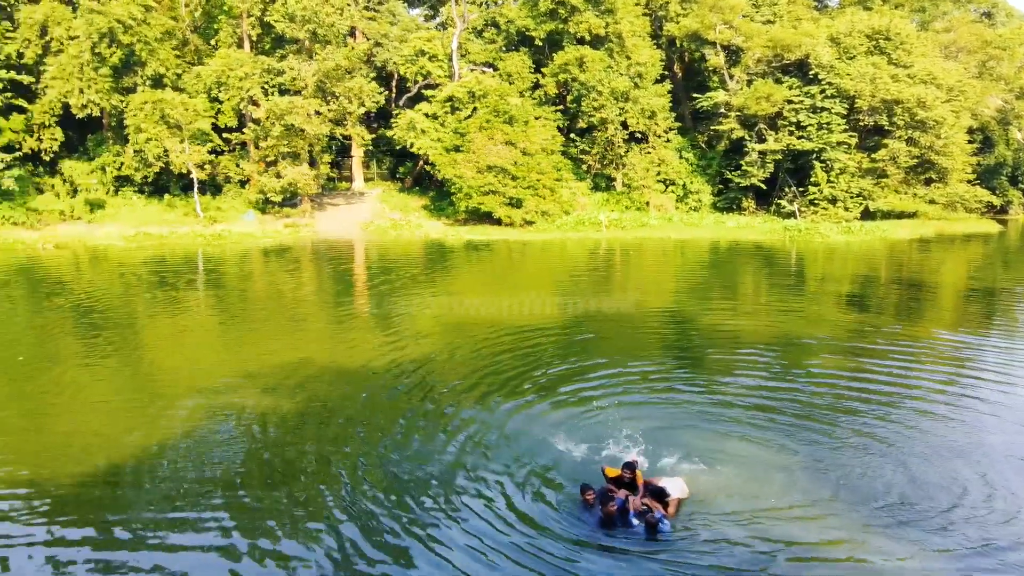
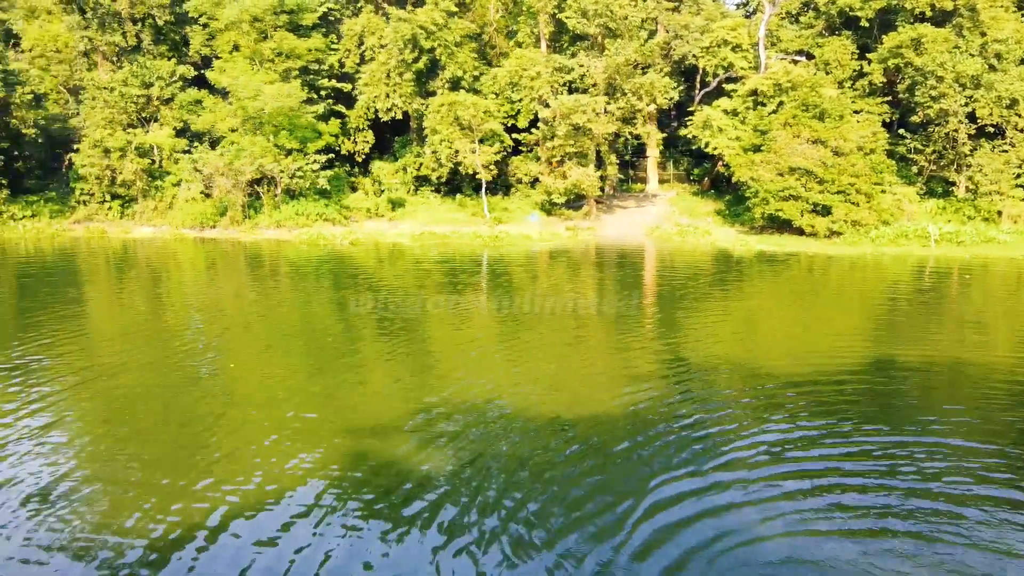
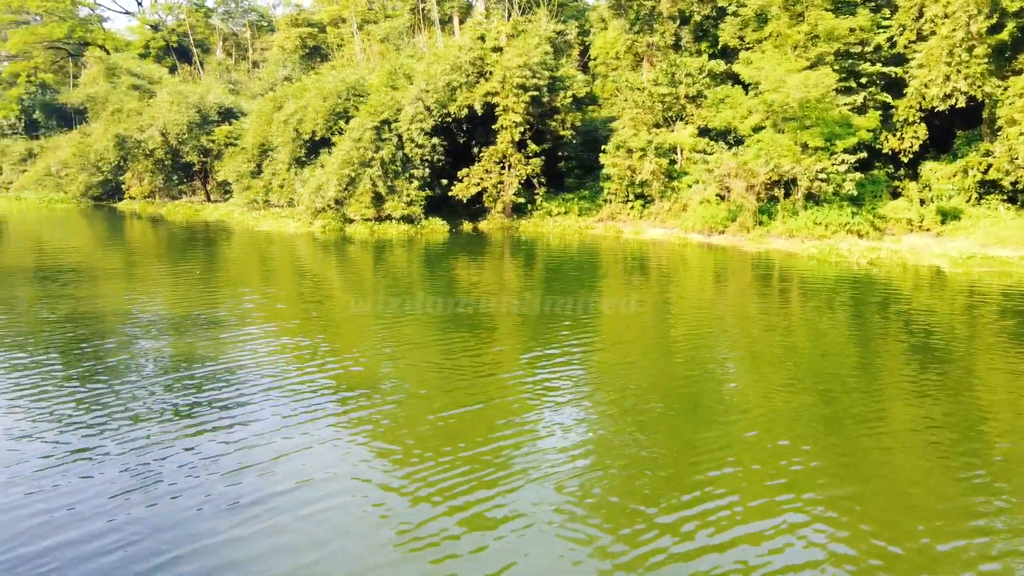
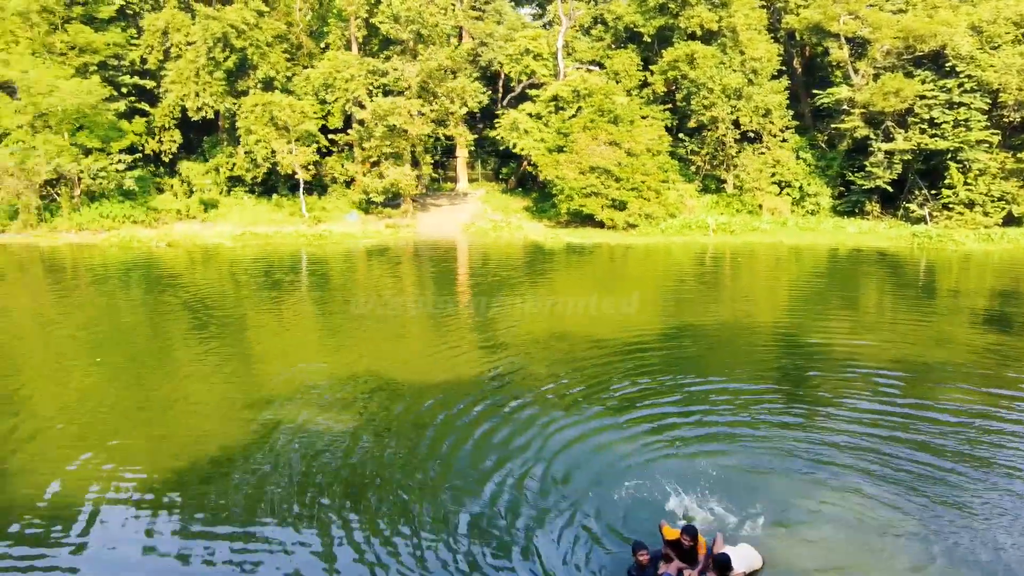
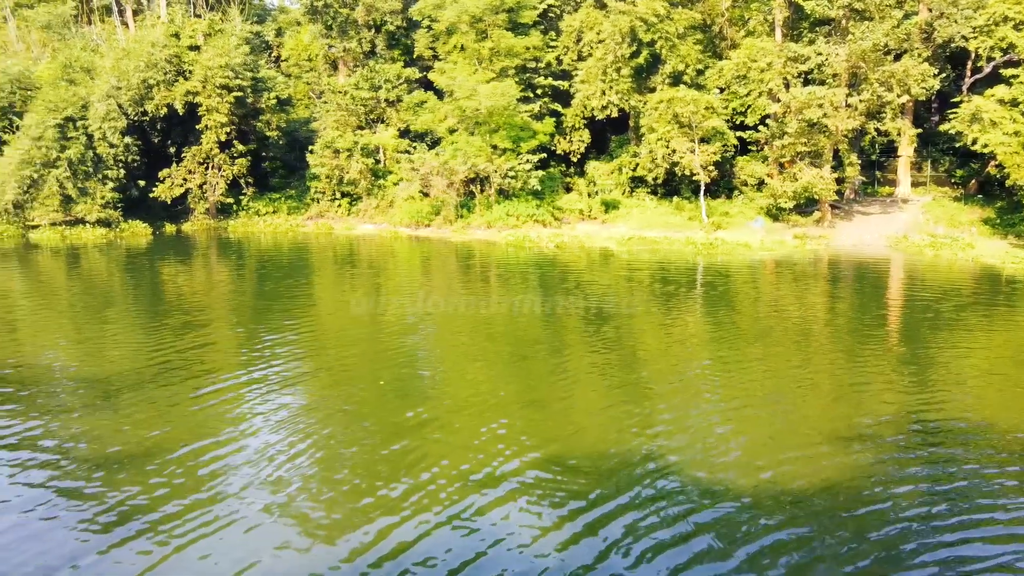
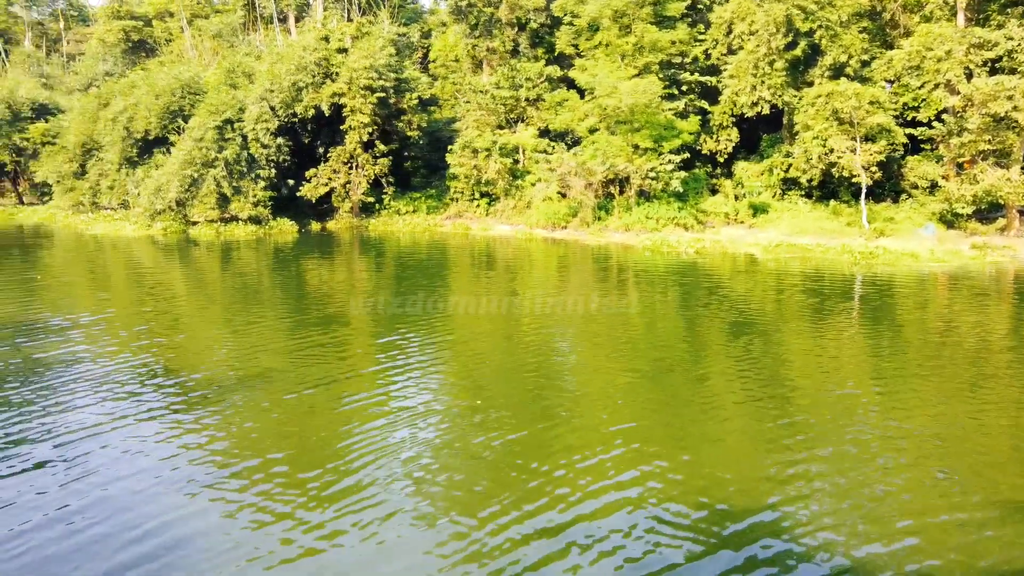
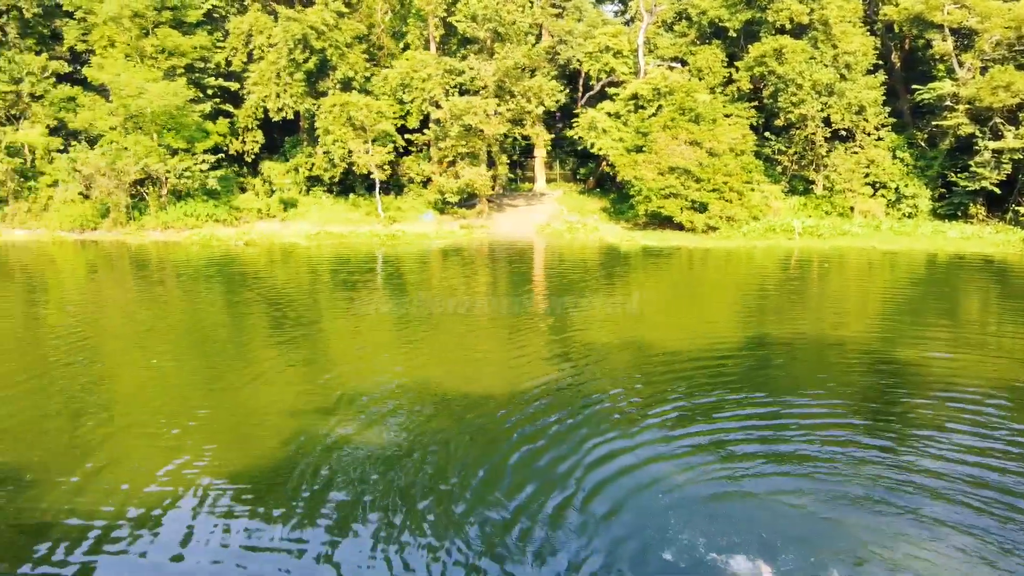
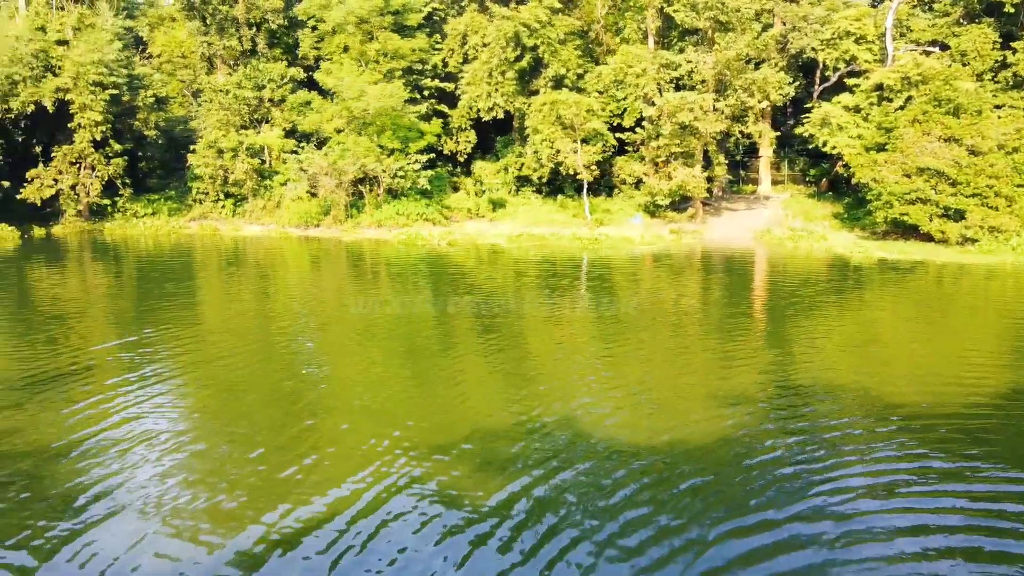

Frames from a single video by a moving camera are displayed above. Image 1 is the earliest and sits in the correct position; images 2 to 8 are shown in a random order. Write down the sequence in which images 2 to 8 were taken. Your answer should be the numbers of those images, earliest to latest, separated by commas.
4, 7, 2, 8, 5, 6, 3
